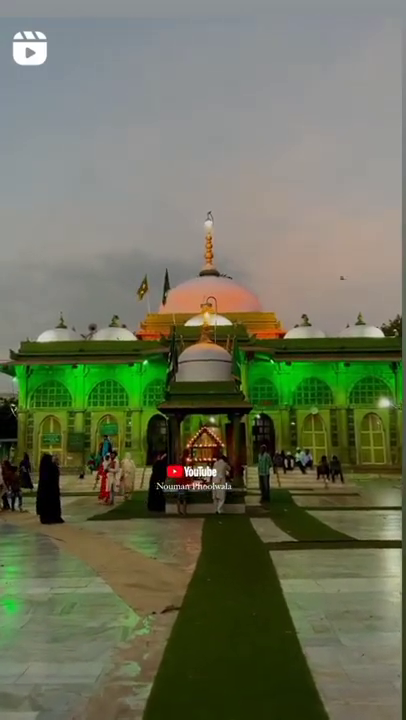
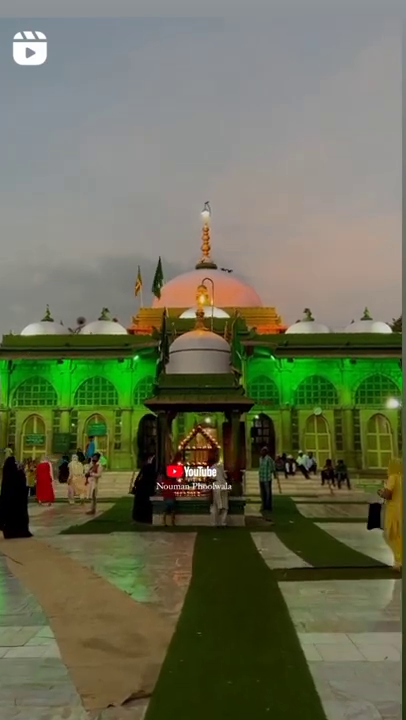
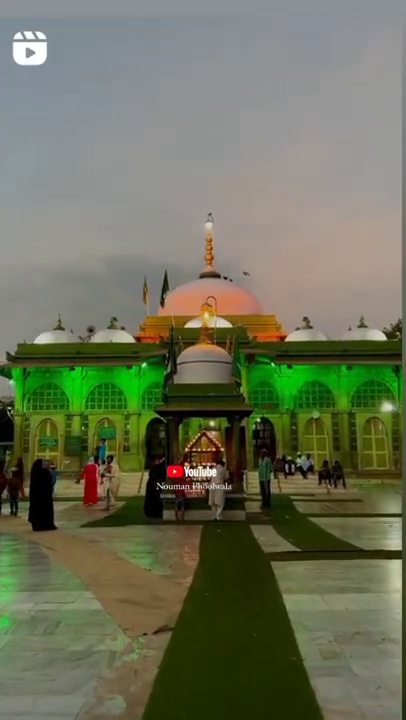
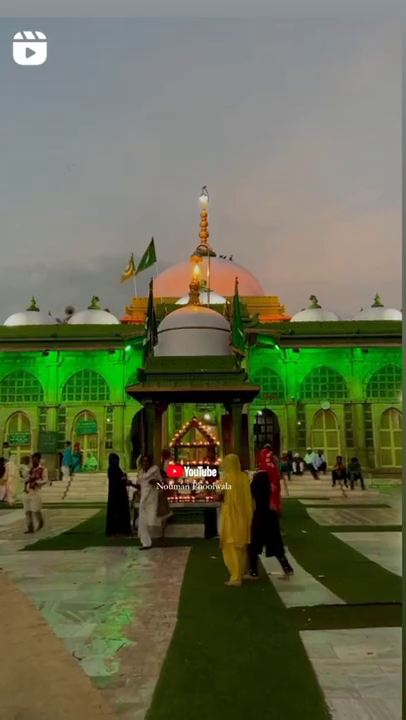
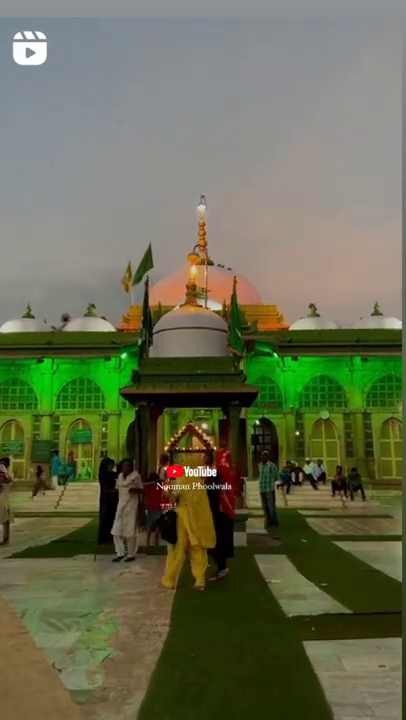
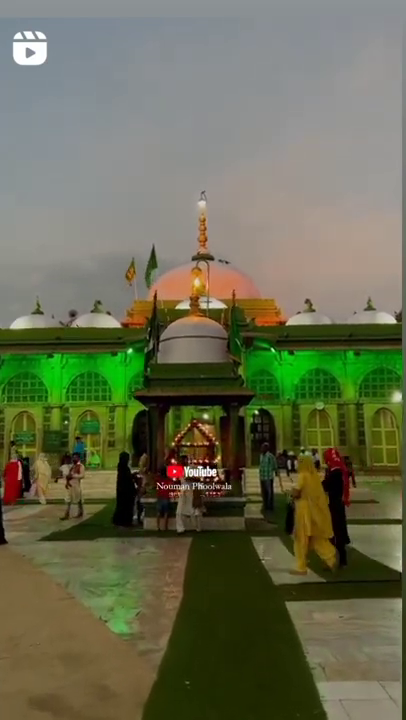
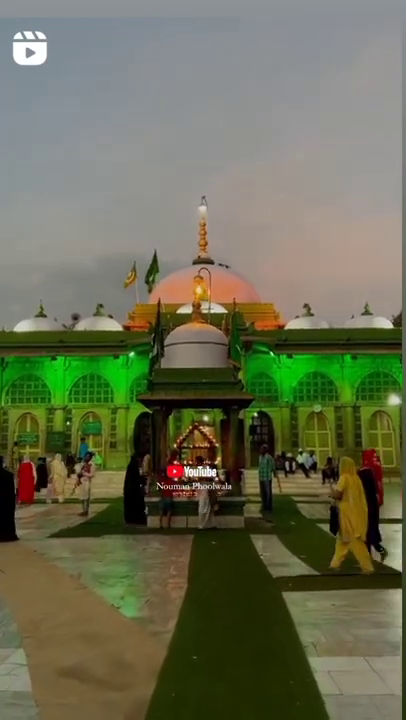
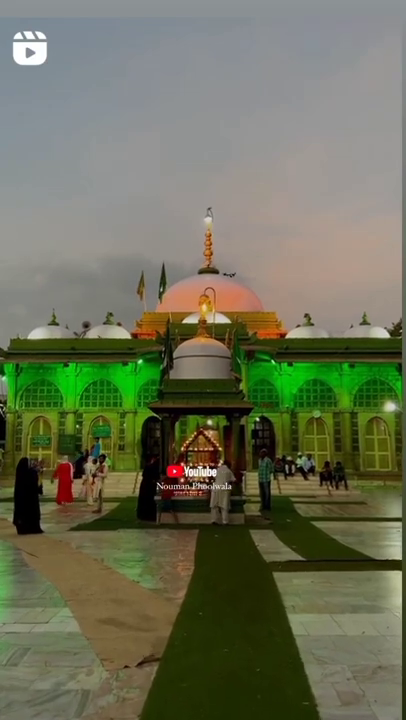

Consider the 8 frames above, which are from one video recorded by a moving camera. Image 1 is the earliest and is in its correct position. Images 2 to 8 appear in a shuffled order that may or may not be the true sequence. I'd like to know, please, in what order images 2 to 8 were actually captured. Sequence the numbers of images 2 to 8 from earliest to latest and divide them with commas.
3, 8, 2, 7, 6, 4, 5
